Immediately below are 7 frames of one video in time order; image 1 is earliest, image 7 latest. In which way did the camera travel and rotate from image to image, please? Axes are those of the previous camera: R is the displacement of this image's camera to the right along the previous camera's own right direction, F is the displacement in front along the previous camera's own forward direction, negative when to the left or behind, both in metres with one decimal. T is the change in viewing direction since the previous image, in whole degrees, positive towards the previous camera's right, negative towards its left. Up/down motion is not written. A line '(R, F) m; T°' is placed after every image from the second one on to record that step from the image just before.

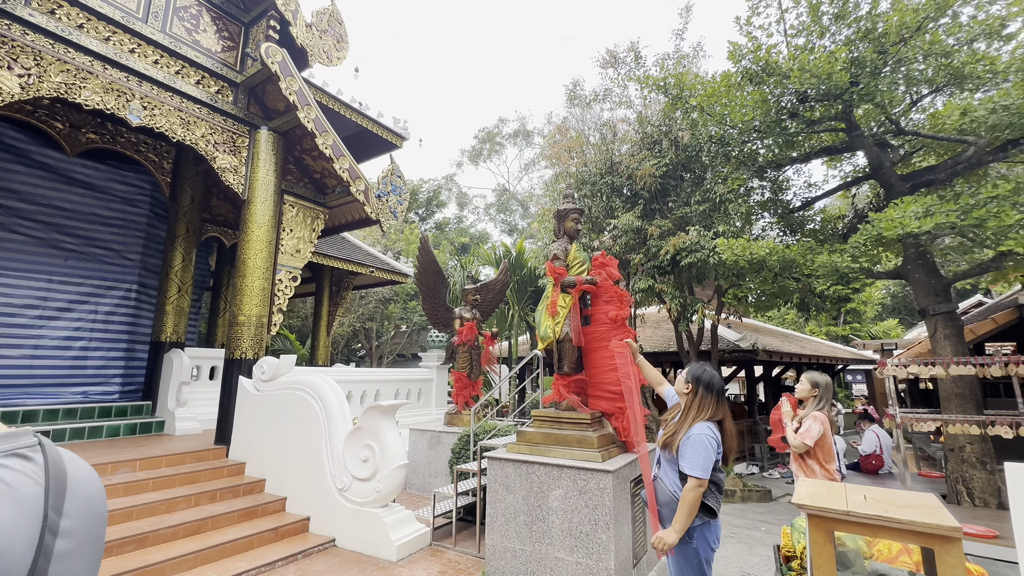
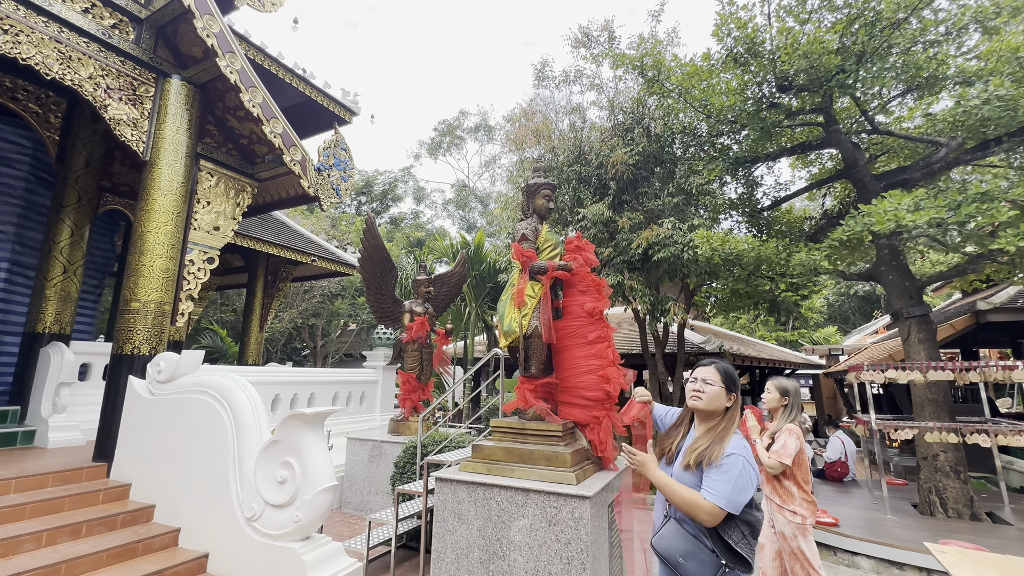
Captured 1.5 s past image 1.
(0.0, +0.7) m; +5°
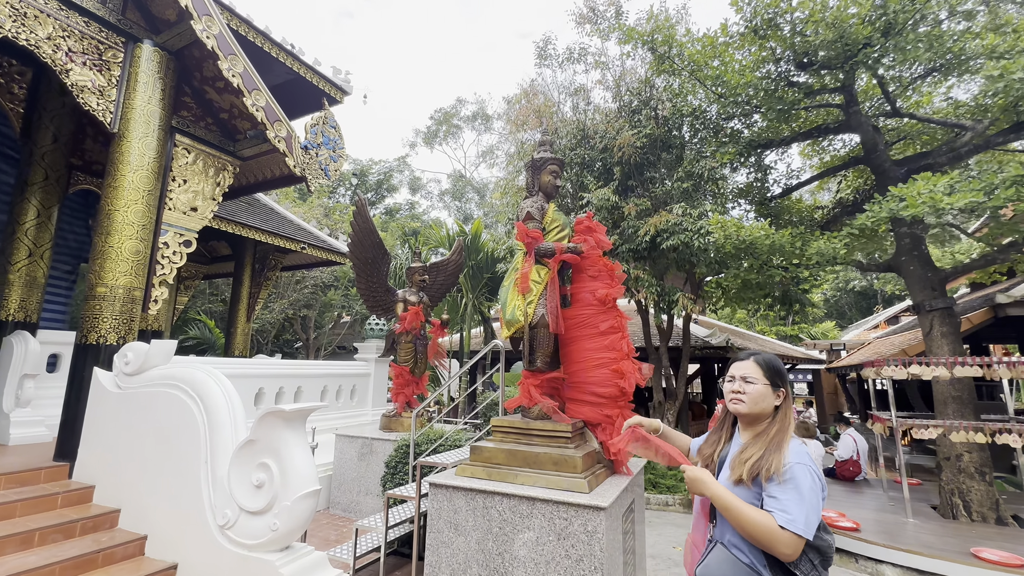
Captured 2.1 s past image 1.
(-0.1, +0.4) m; +1°
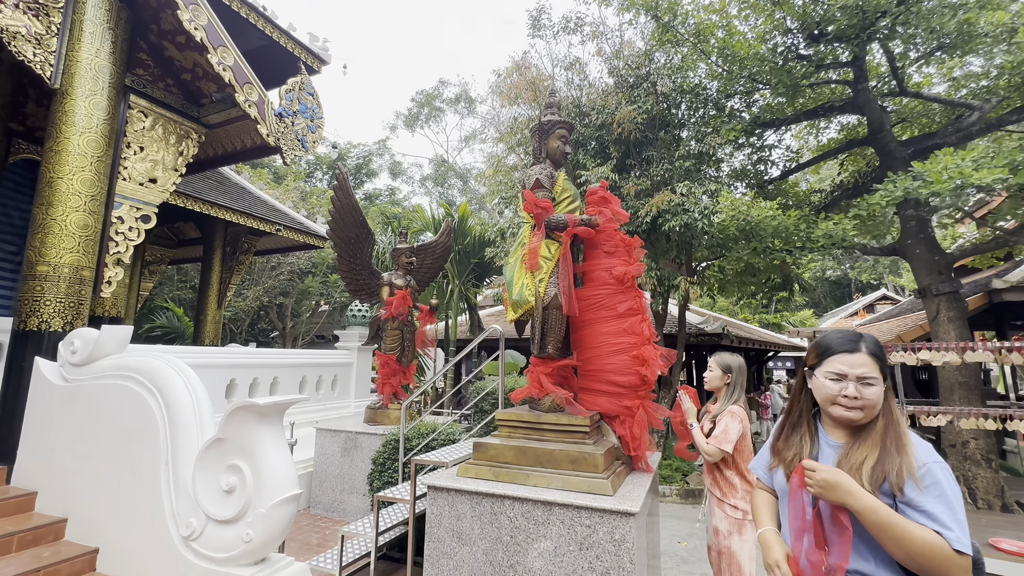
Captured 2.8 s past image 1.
(-0.2, +0.4) m; +2°
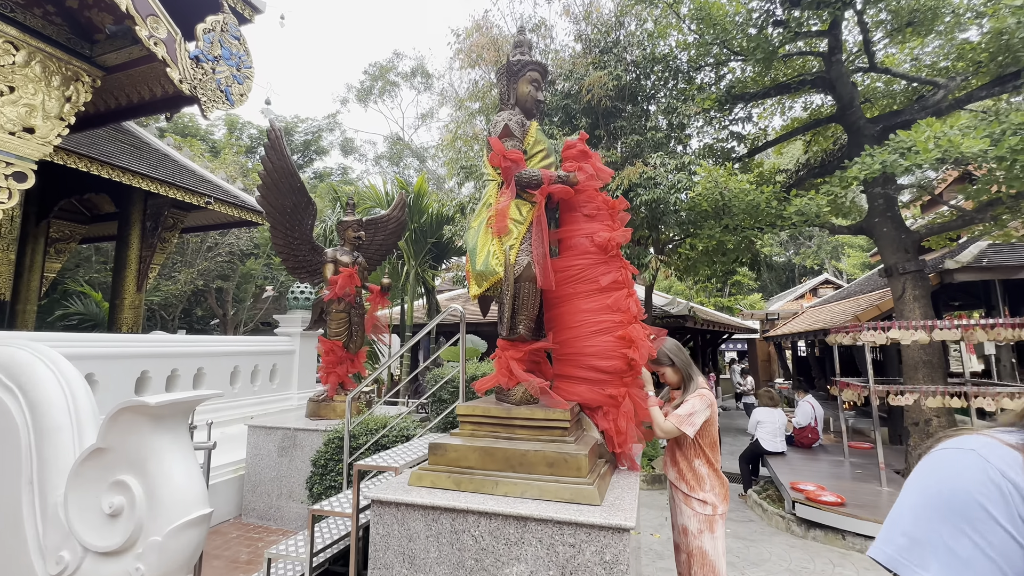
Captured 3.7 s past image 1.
(0.0, +0.5) m; +5°
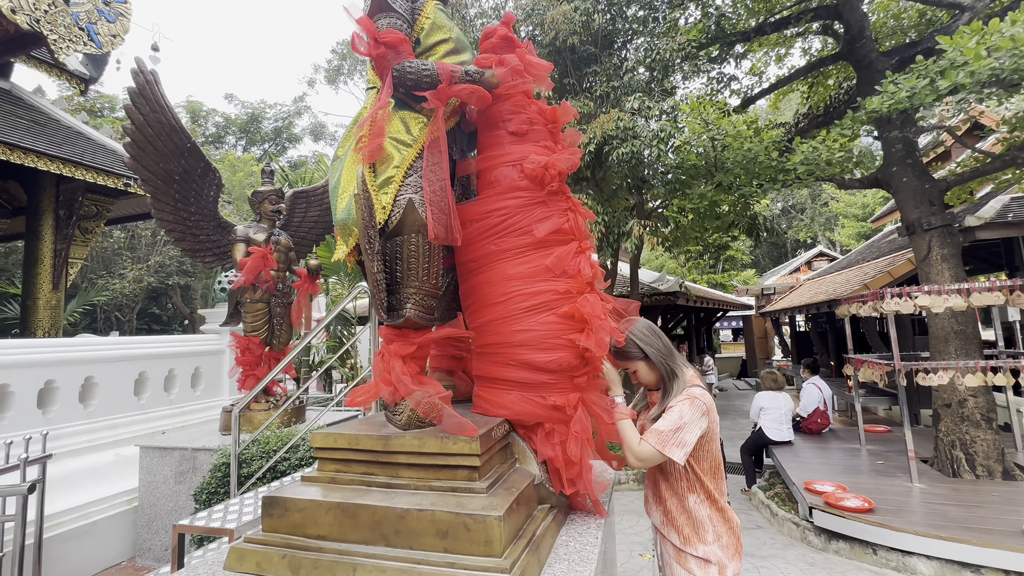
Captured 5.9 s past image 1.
(+0.4, +0.8) m; +1°
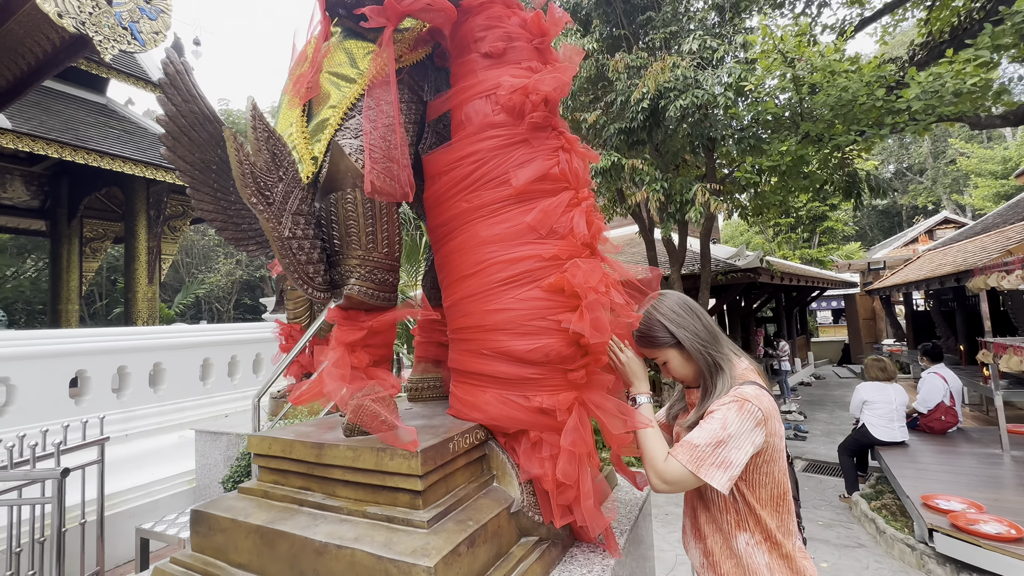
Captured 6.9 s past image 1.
(+0.3, +0.4) m; -10°
